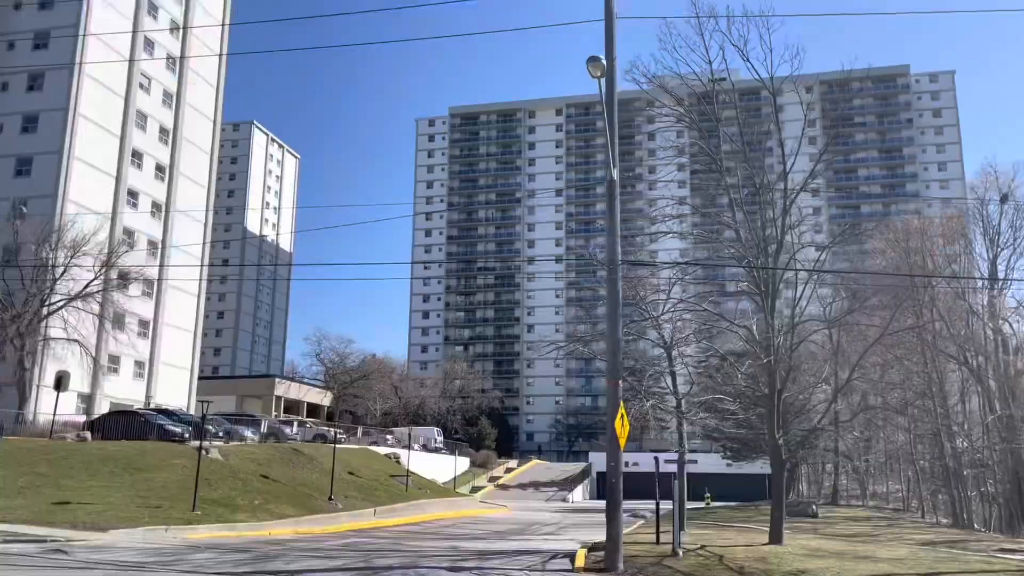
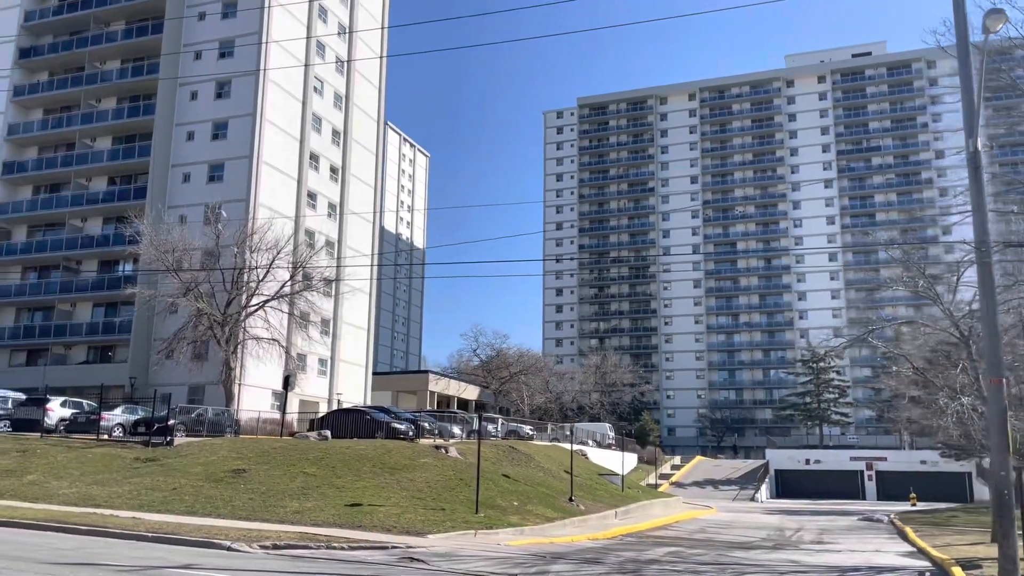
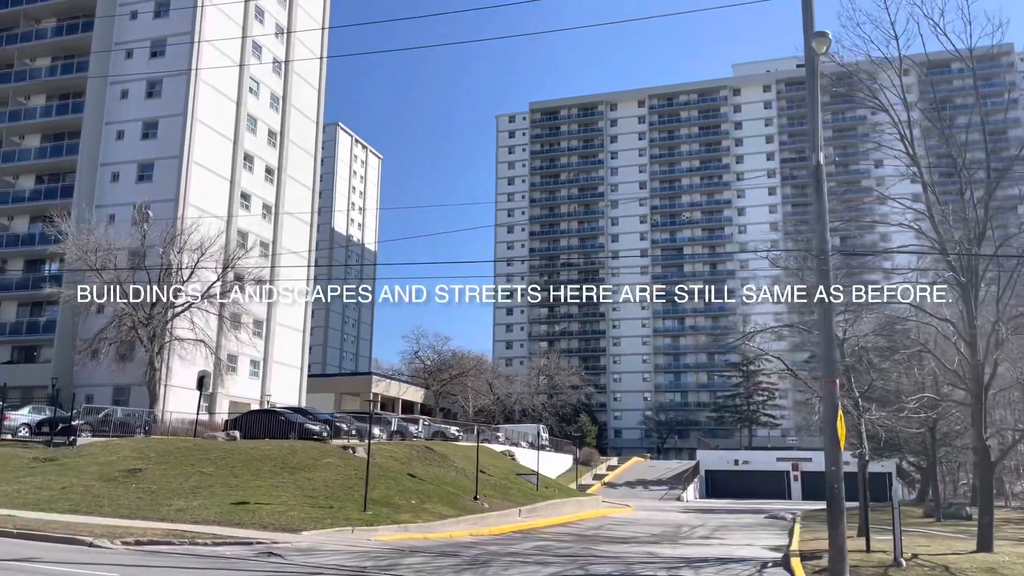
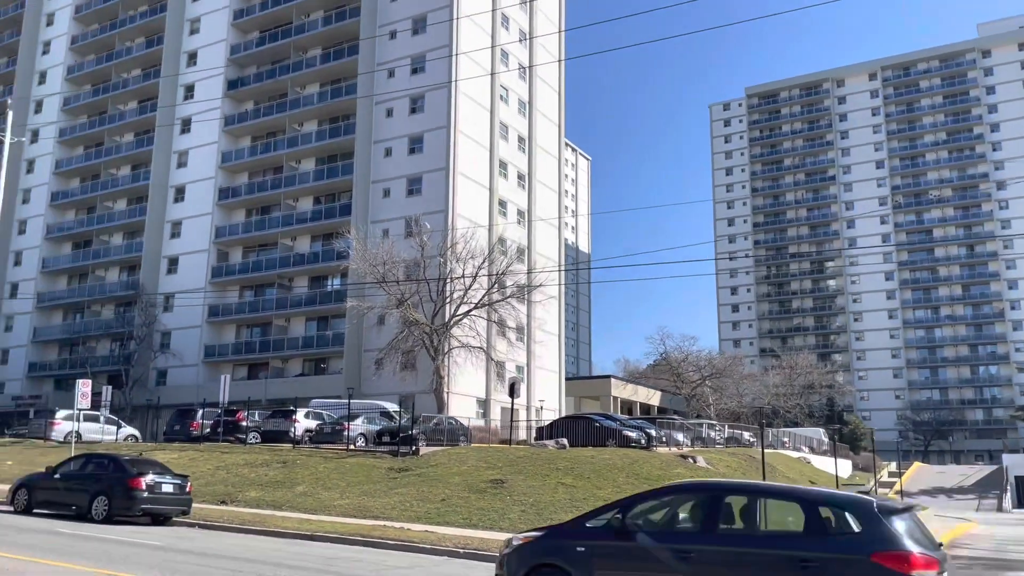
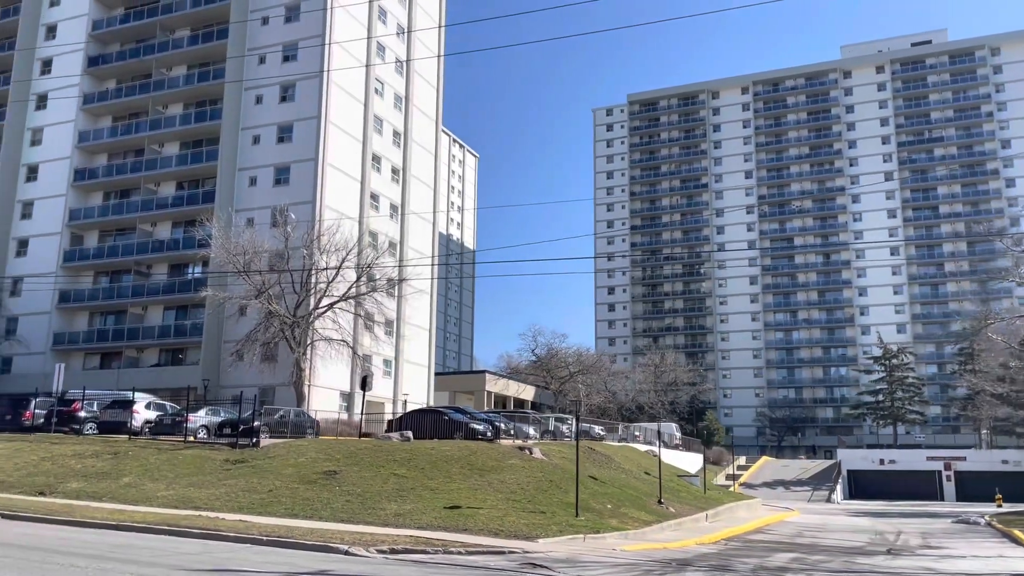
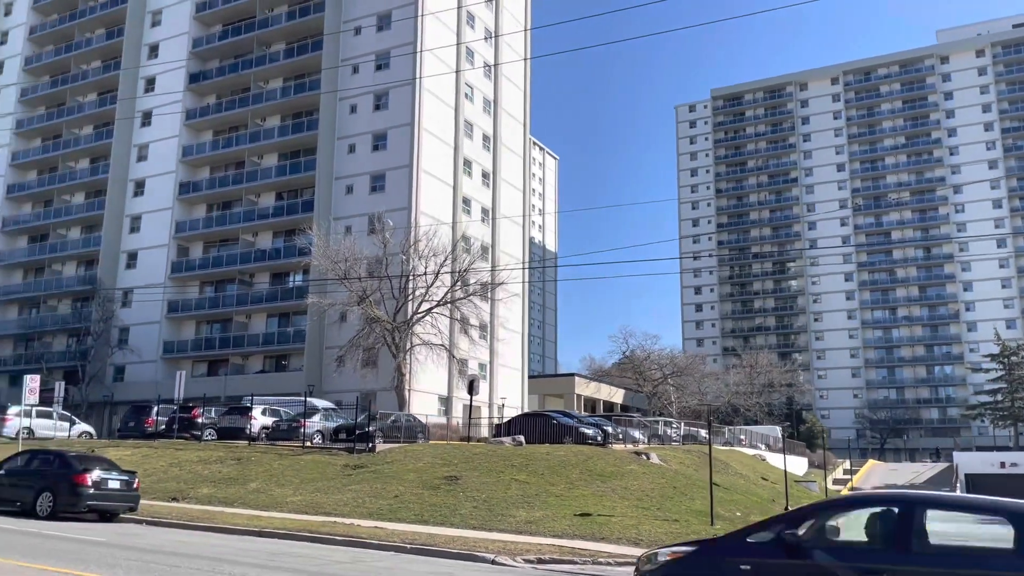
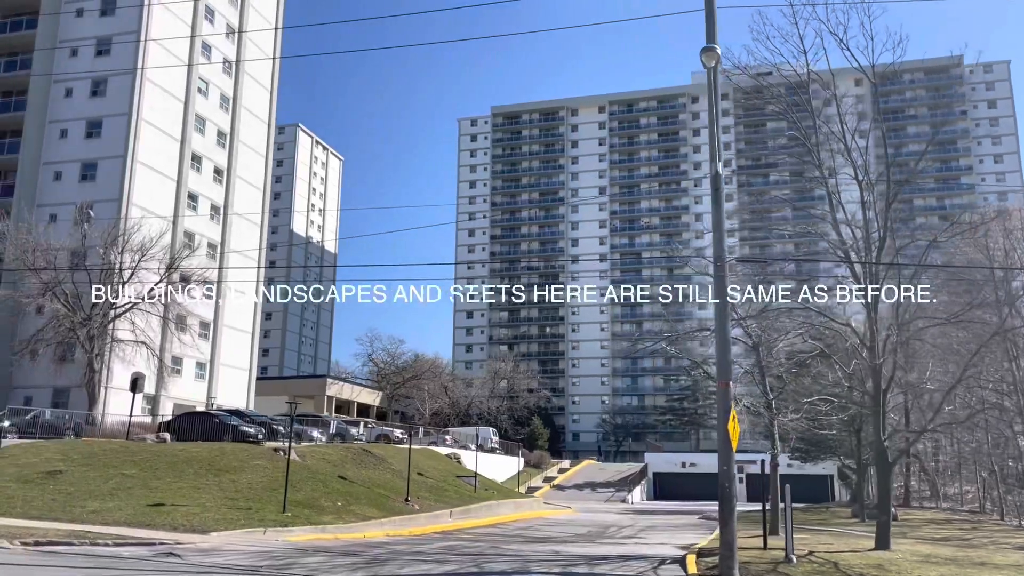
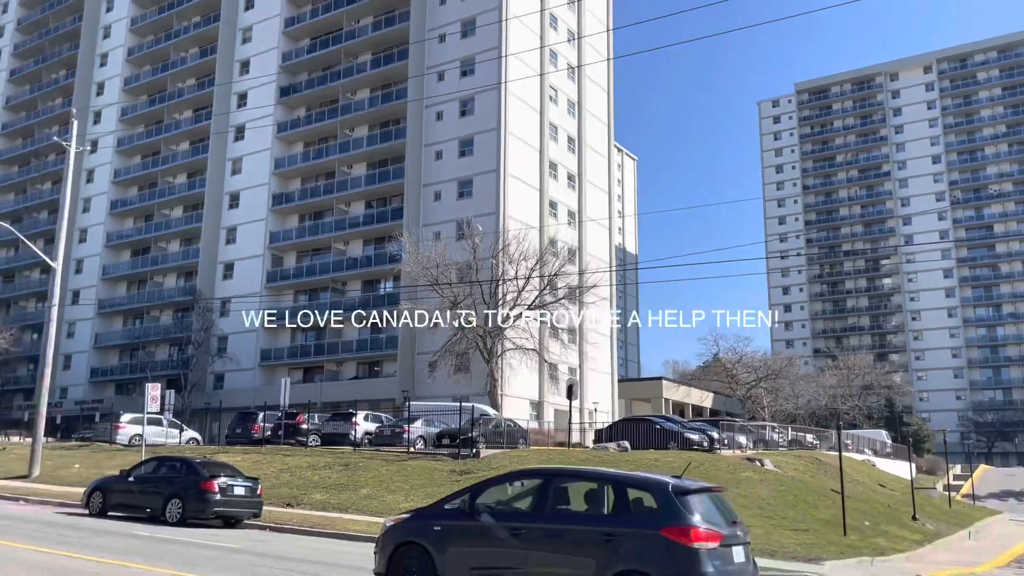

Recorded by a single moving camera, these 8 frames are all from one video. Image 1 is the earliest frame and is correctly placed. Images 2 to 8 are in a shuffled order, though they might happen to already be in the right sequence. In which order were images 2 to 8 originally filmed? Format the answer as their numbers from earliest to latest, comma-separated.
7, 3, 2, 5, 6, 4, 8
